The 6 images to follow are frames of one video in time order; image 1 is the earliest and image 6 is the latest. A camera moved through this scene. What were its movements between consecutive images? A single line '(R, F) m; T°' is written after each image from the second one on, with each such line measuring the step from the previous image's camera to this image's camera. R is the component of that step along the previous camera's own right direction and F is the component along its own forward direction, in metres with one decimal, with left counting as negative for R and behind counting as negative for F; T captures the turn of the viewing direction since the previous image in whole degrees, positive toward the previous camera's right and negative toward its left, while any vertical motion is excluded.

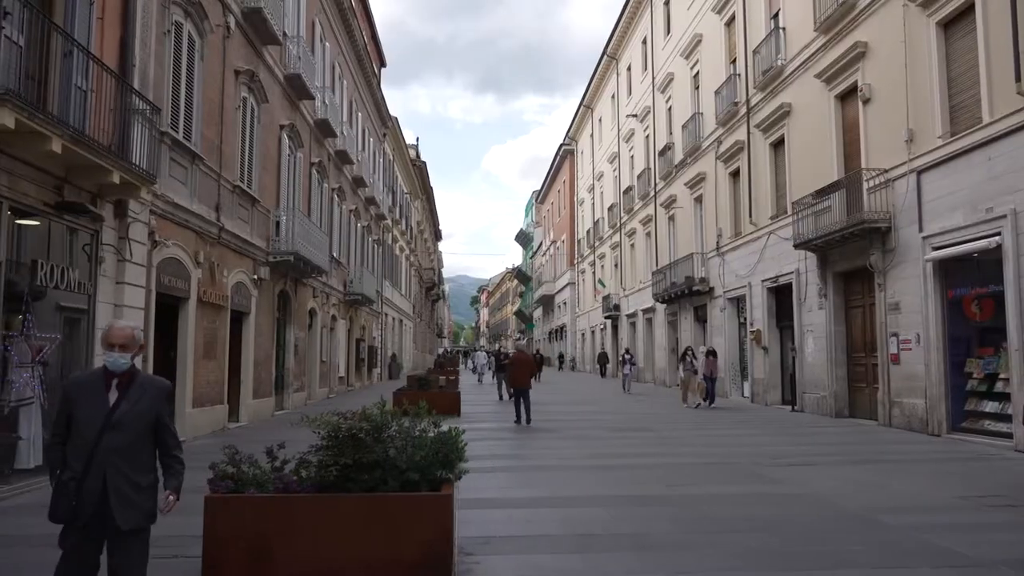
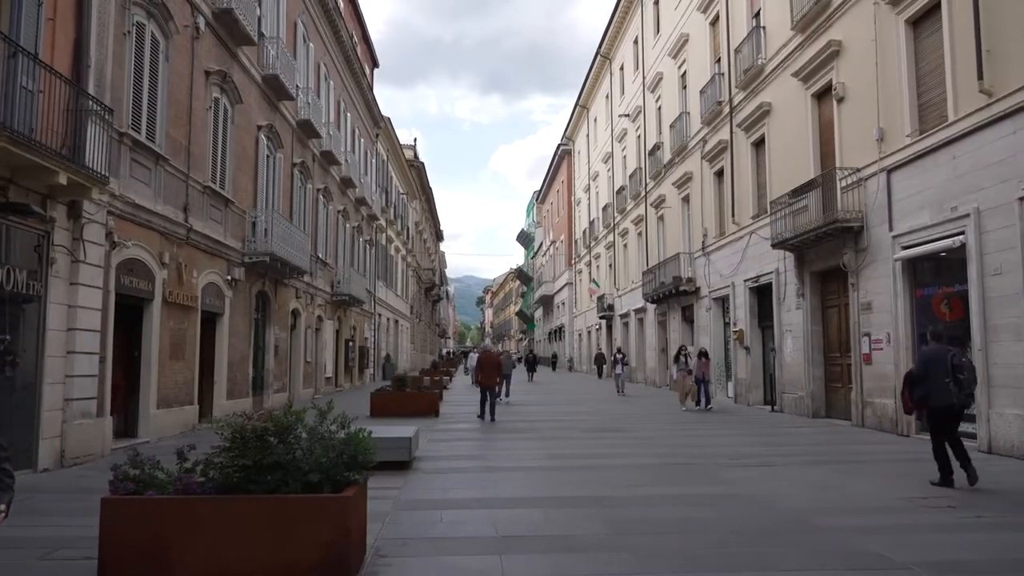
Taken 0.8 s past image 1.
(+0.7, 0.0) m; 0°
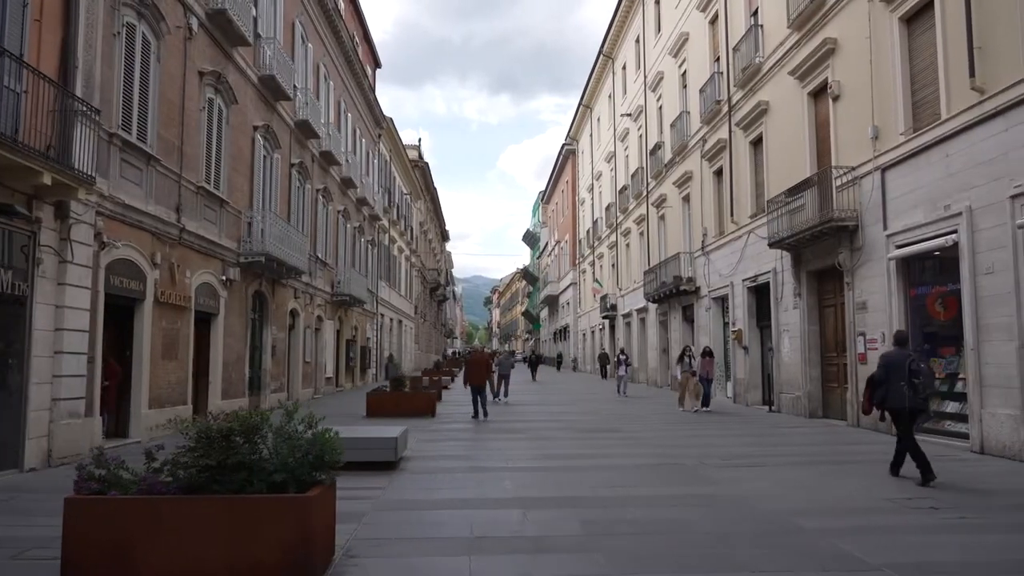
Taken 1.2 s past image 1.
(+0.3, 0.0) m; -1°
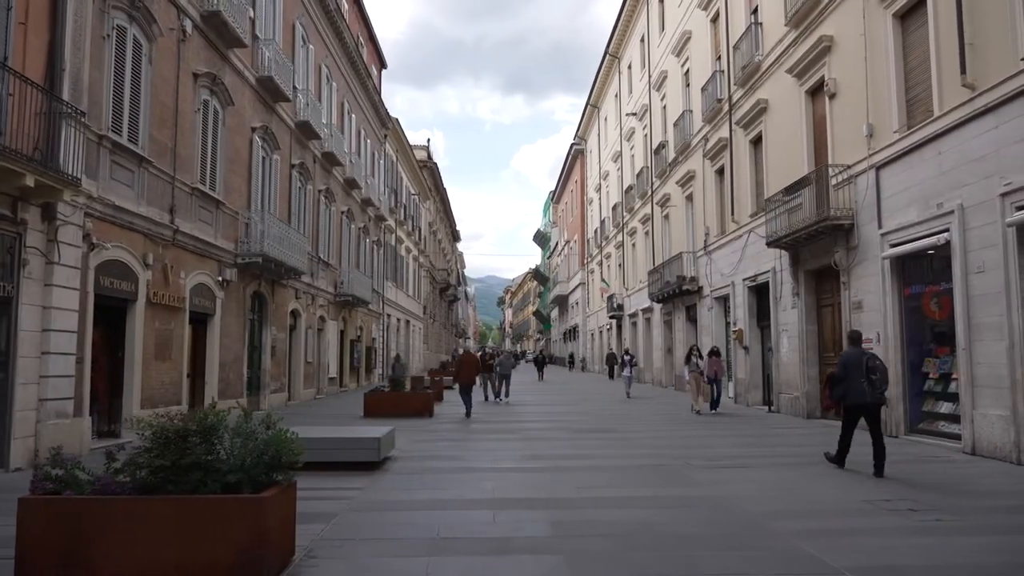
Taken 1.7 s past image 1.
(+0.4, 0.0) m; -1°
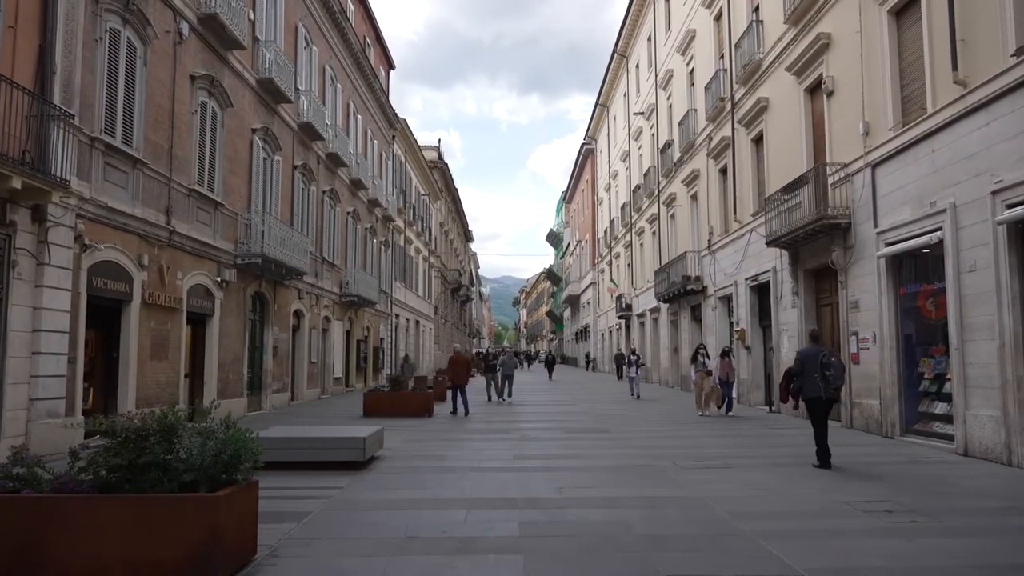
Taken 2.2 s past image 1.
(+0.4, 0.0) m; -1°
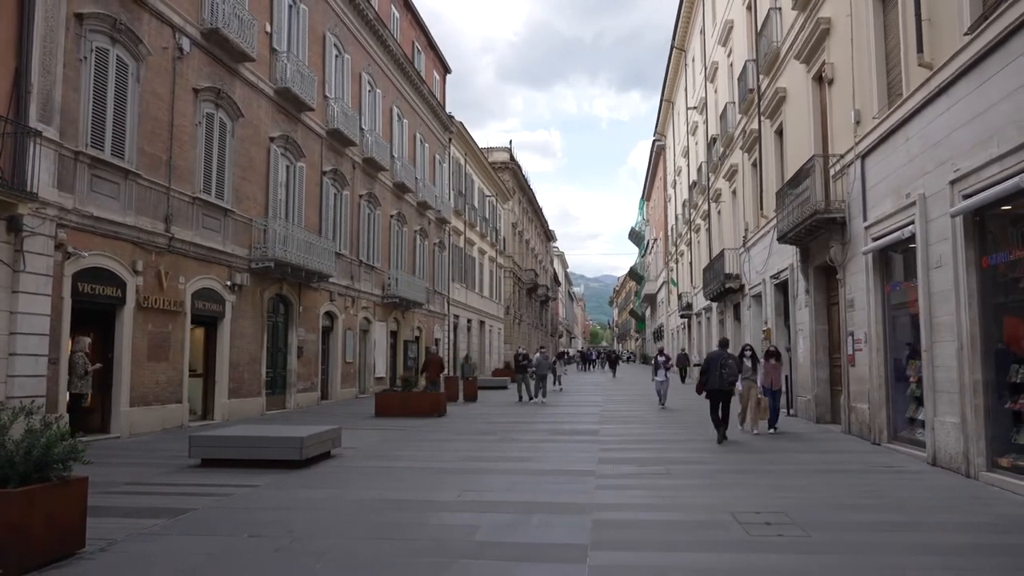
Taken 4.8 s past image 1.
(+2.1, +0.2) m; -7°
